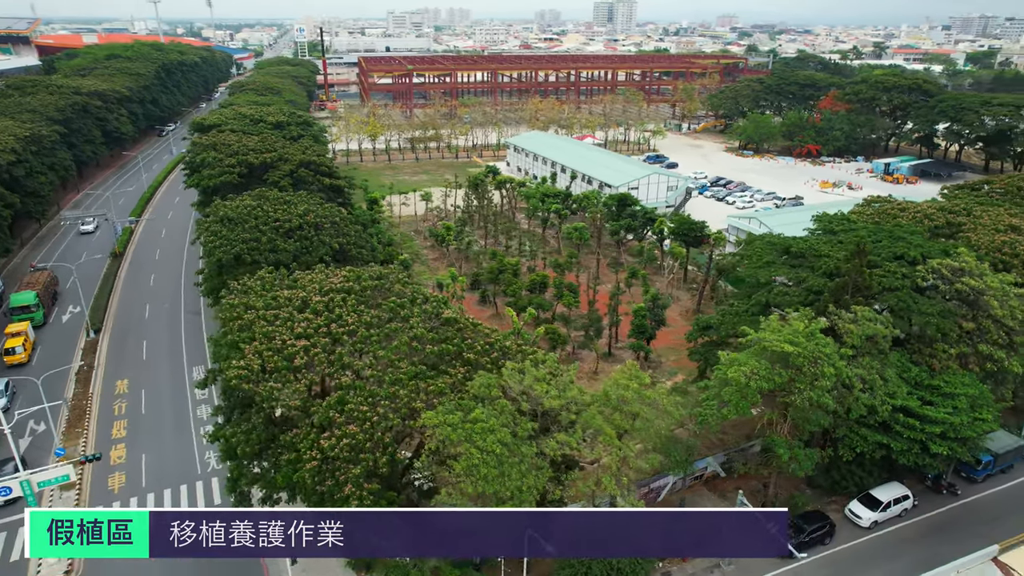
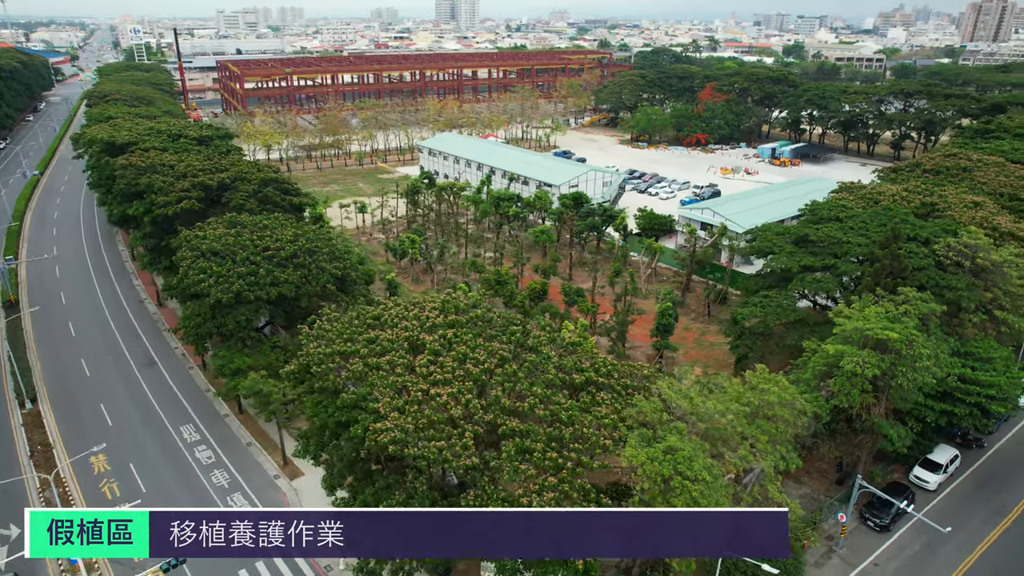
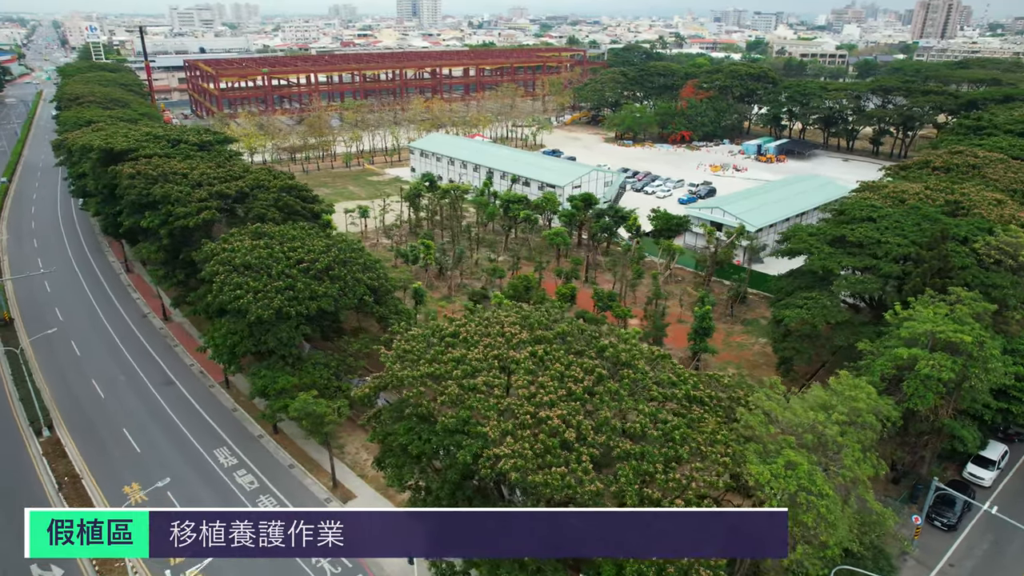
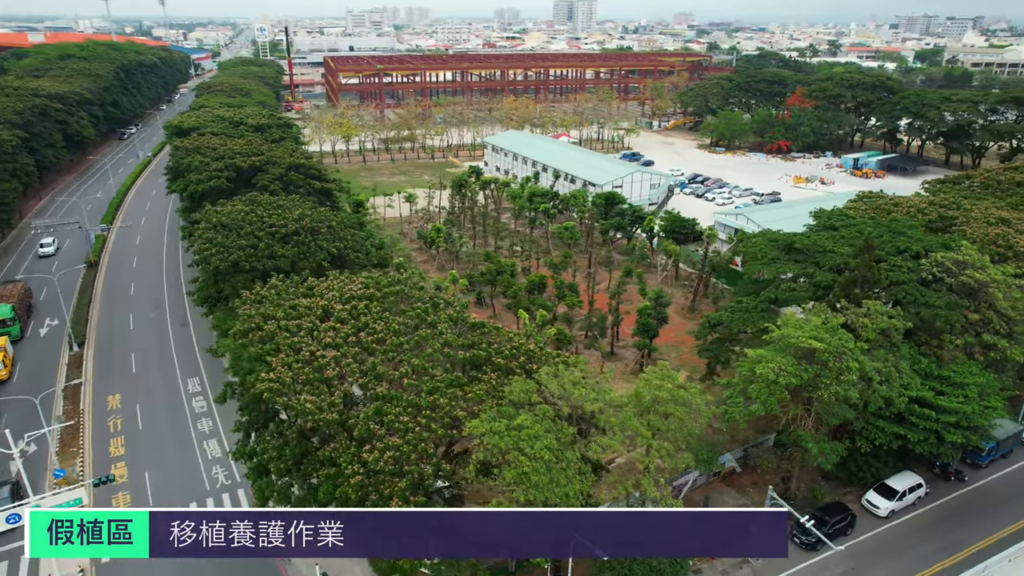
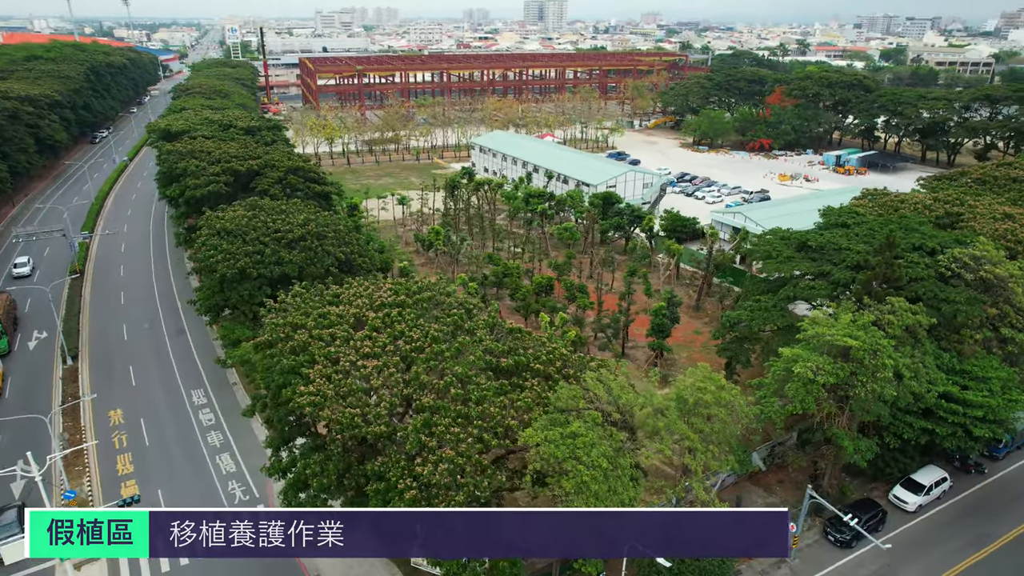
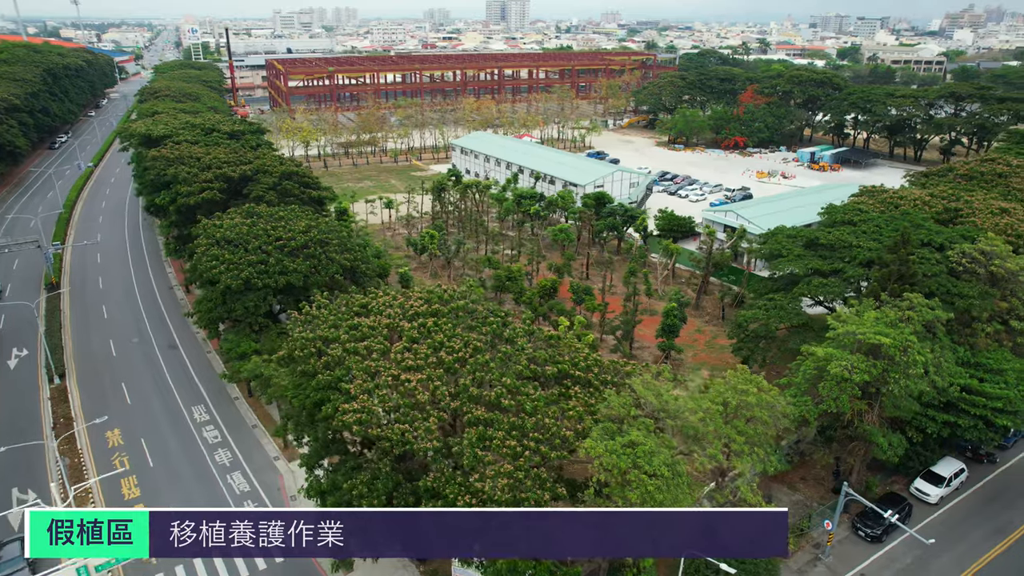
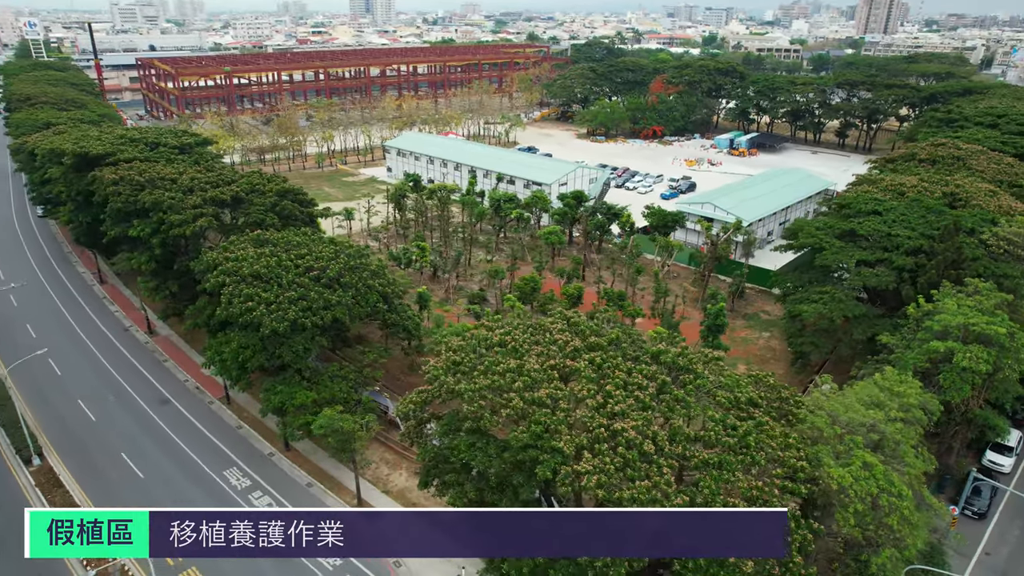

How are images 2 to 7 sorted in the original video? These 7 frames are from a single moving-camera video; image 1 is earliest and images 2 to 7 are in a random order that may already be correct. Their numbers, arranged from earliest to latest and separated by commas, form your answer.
4, 5, 6, 2, 3, 7
